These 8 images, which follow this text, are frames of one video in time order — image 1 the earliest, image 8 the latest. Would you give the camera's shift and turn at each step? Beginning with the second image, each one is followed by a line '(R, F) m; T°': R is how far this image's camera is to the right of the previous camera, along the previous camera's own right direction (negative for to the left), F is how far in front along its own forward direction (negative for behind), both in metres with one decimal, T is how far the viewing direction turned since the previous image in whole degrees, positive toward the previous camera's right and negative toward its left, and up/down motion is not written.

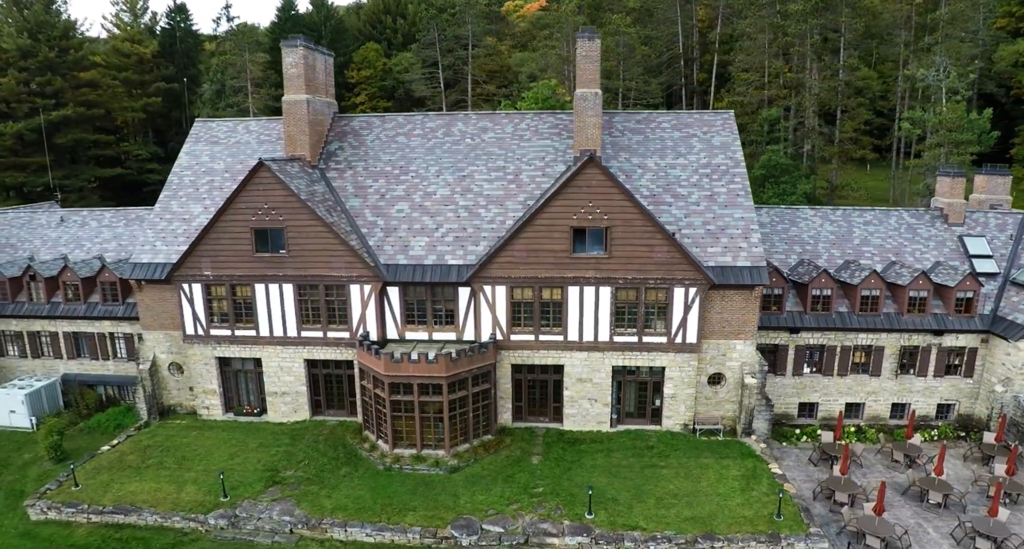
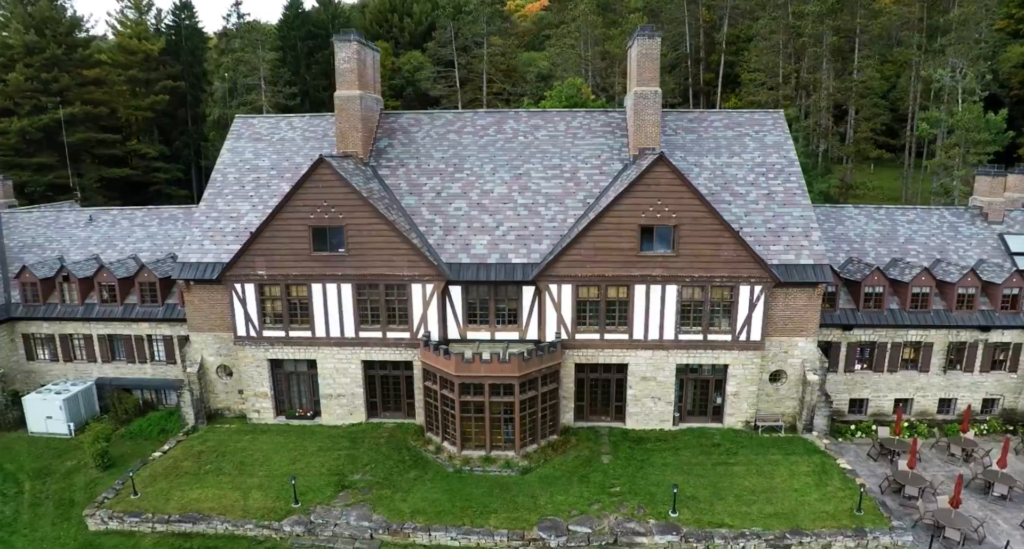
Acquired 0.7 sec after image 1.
(-3.2, +0.3) m; +2°
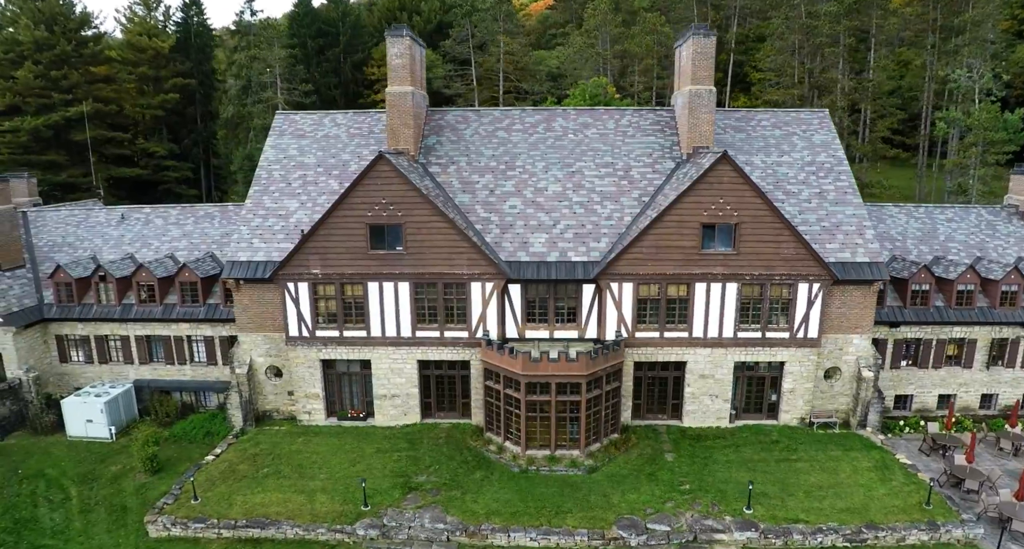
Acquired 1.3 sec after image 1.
(-2.8, +0.2) m; +2°
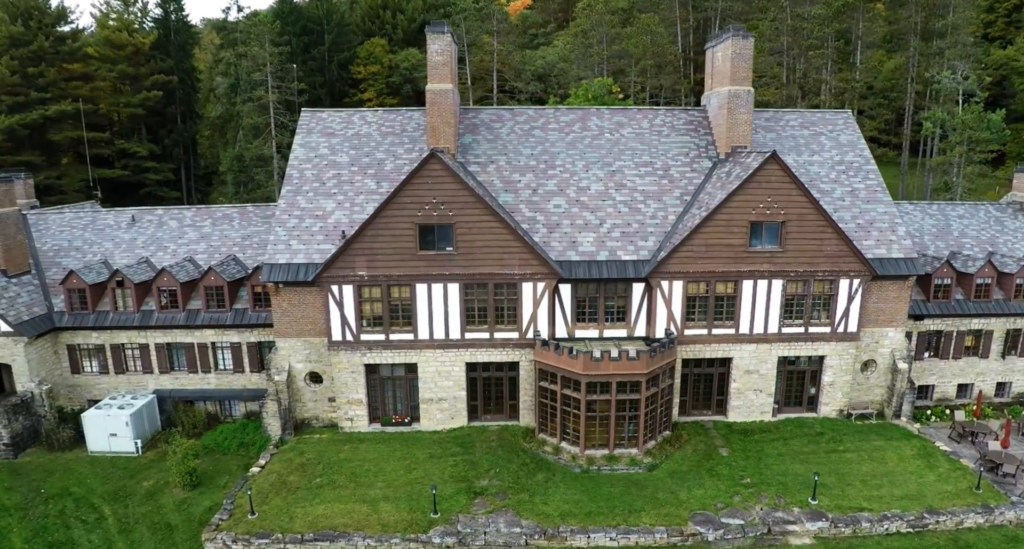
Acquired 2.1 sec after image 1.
(-3.5, +0.3) m; +4°
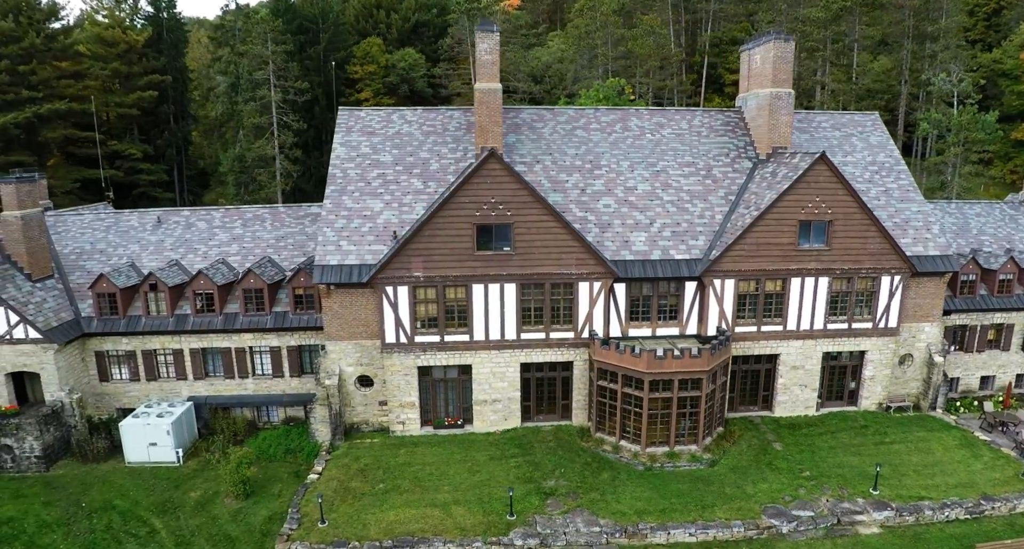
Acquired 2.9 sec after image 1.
(-3.3, +0.1) m; +3°
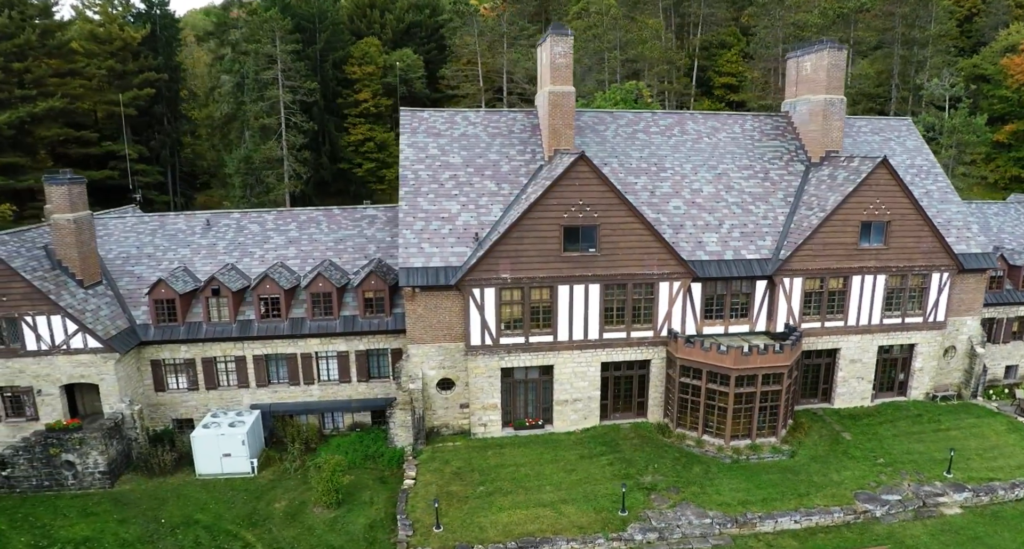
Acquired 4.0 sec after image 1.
(-4.8, 0.0) m; +5°
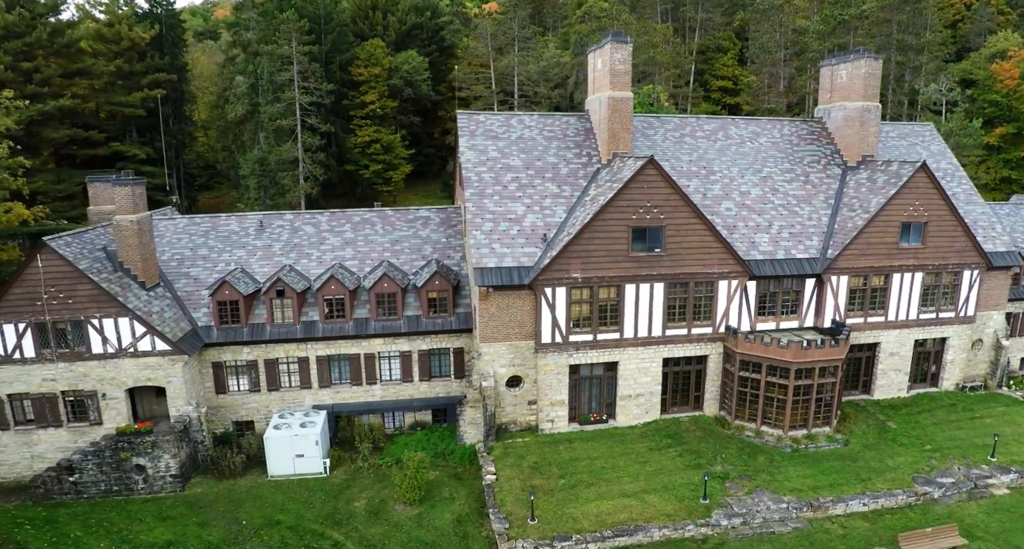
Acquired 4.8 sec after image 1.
(-3.8, -0.5) m; +3°
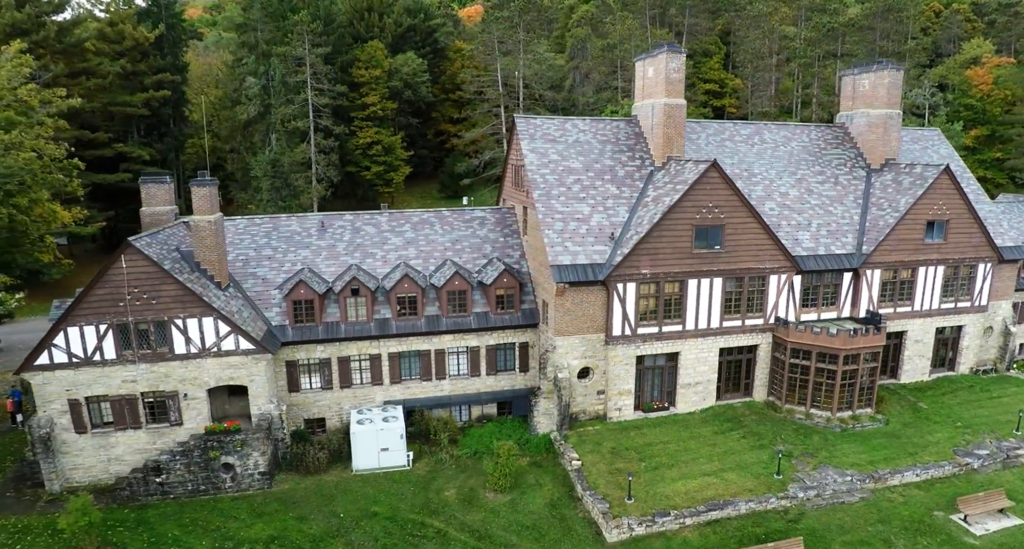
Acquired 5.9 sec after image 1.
(-4.6, -1.0) m; +4°
